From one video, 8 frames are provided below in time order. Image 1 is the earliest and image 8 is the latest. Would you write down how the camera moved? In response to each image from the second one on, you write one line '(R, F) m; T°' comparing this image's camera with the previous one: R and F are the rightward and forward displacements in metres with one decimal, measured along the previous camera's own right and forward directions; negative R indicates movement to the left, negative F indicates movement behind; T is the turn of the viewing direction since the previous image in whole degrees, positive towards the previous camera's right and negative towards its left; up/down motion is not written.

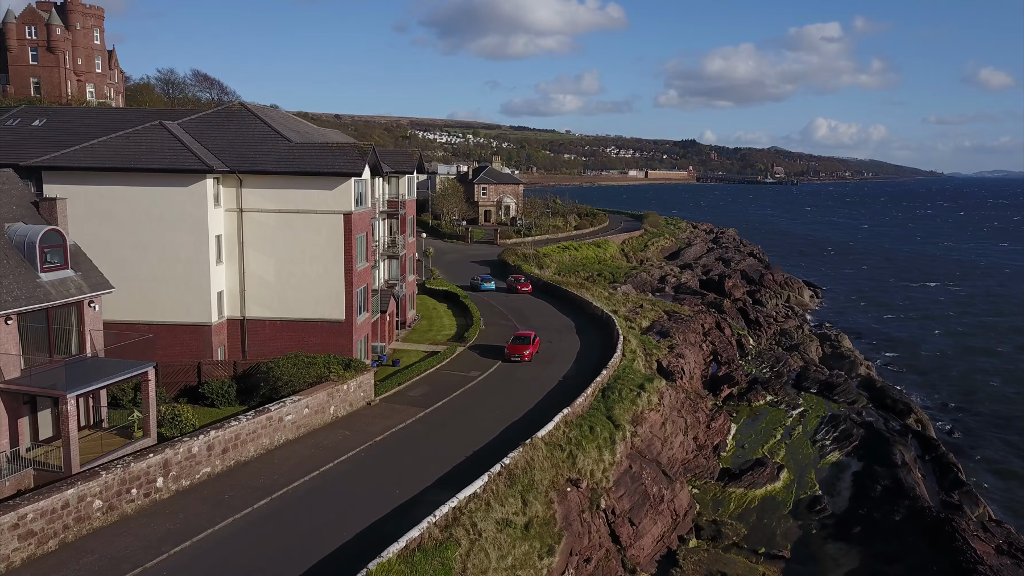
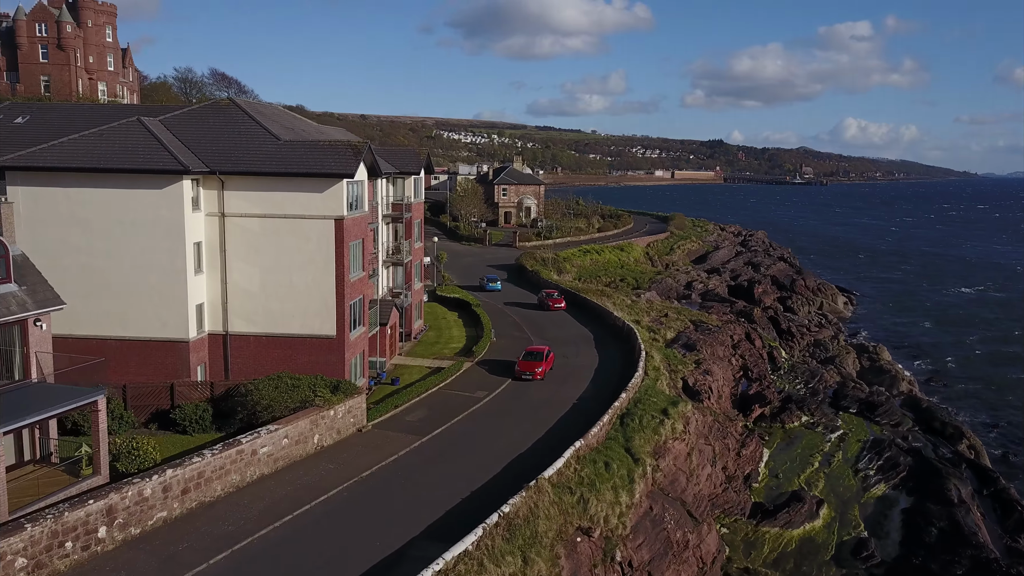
(+0.5, +2.8) m; -2°
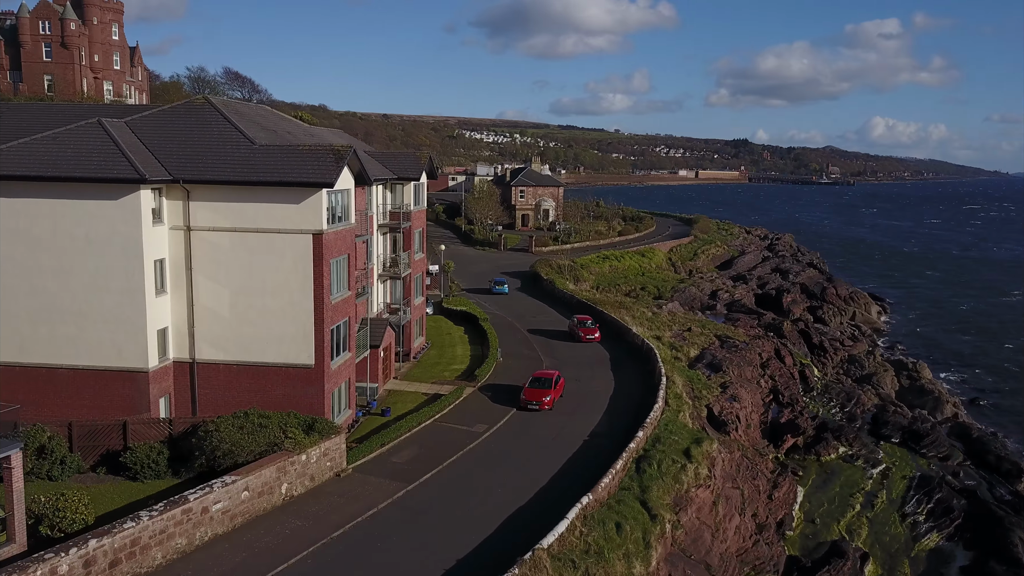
(+0.6, +3.0) m; -2°
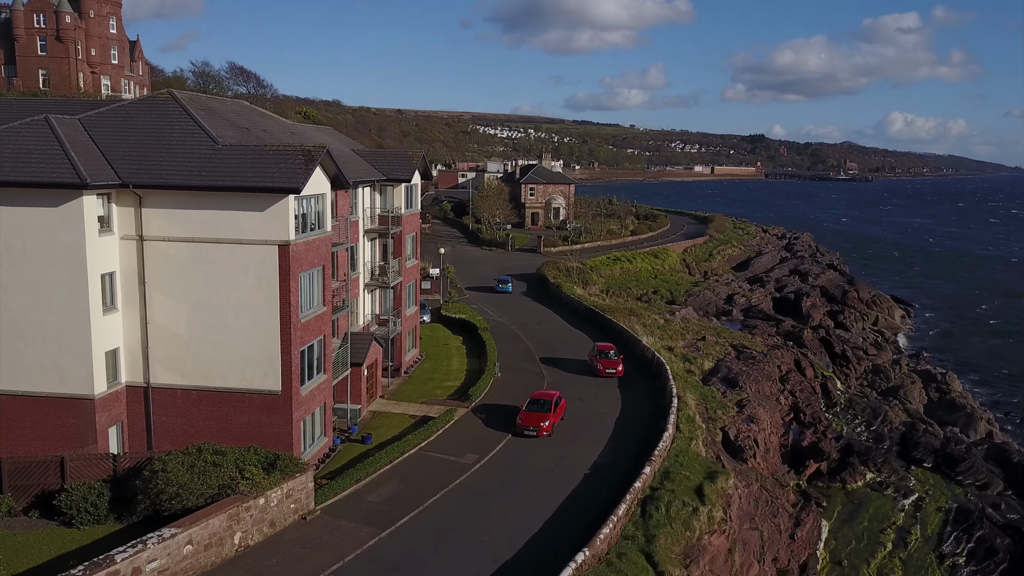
(+0.6, +2.5) m; -1°
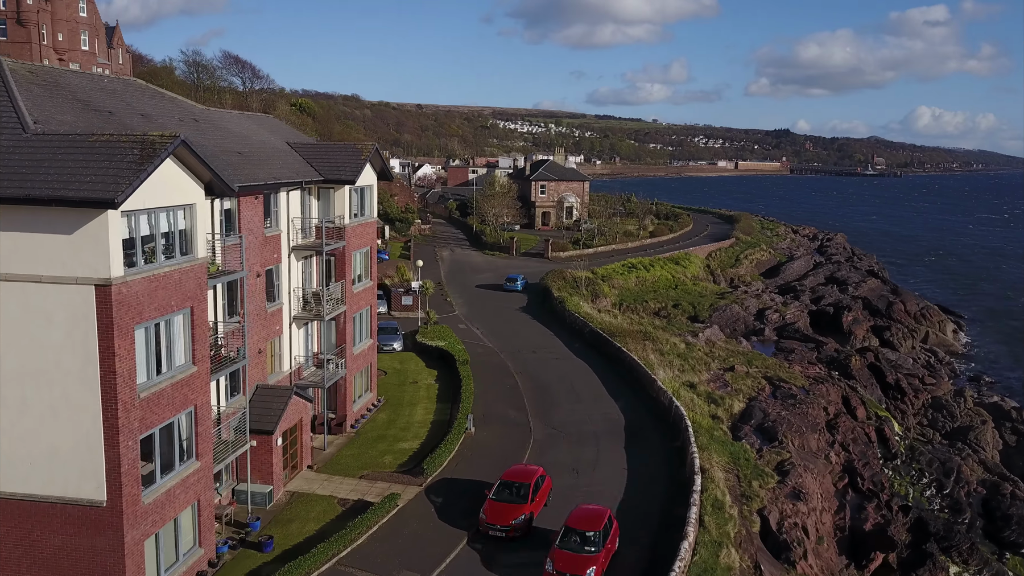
(+1.3, +6.8) m; -1°
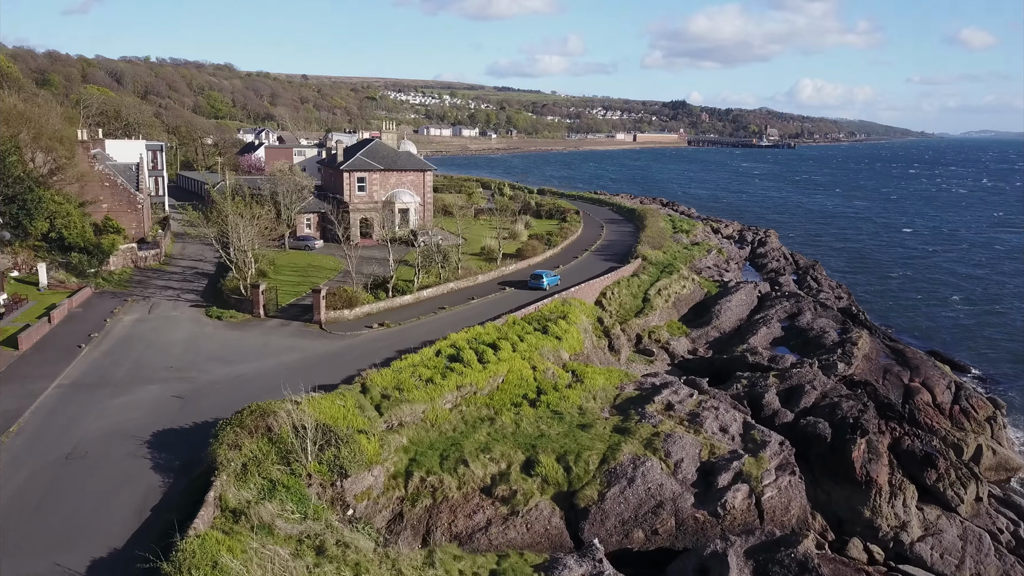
(+7.3, +28.2) m; +7°
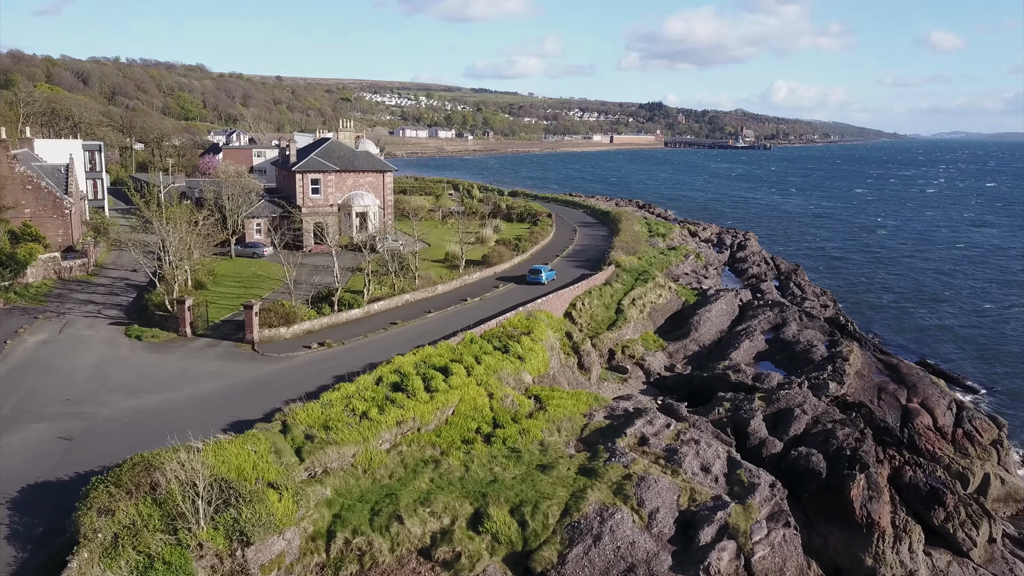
(+0.9, +3.8) m; +2°
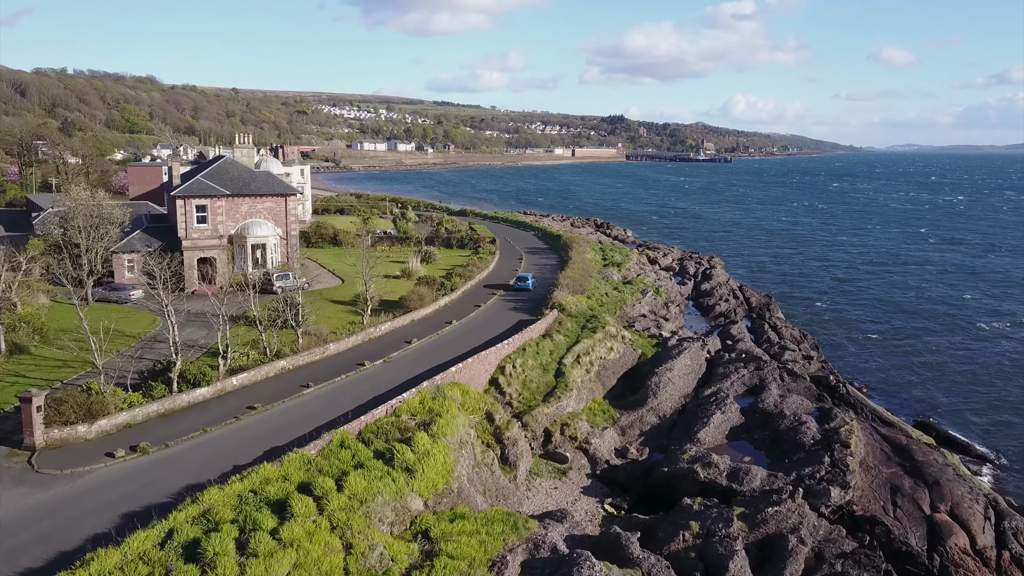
(+2.2, +8.8) m; +3°
